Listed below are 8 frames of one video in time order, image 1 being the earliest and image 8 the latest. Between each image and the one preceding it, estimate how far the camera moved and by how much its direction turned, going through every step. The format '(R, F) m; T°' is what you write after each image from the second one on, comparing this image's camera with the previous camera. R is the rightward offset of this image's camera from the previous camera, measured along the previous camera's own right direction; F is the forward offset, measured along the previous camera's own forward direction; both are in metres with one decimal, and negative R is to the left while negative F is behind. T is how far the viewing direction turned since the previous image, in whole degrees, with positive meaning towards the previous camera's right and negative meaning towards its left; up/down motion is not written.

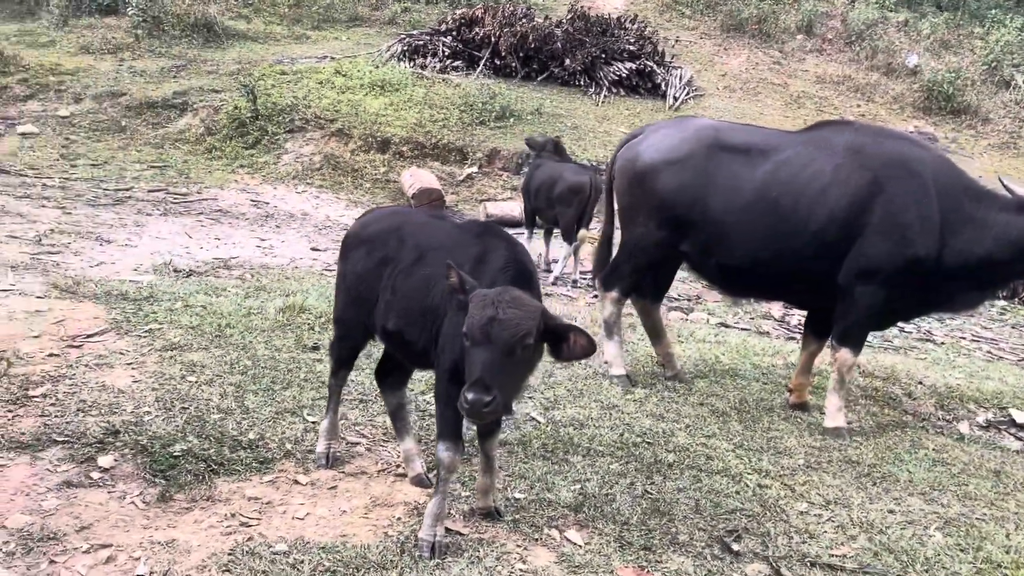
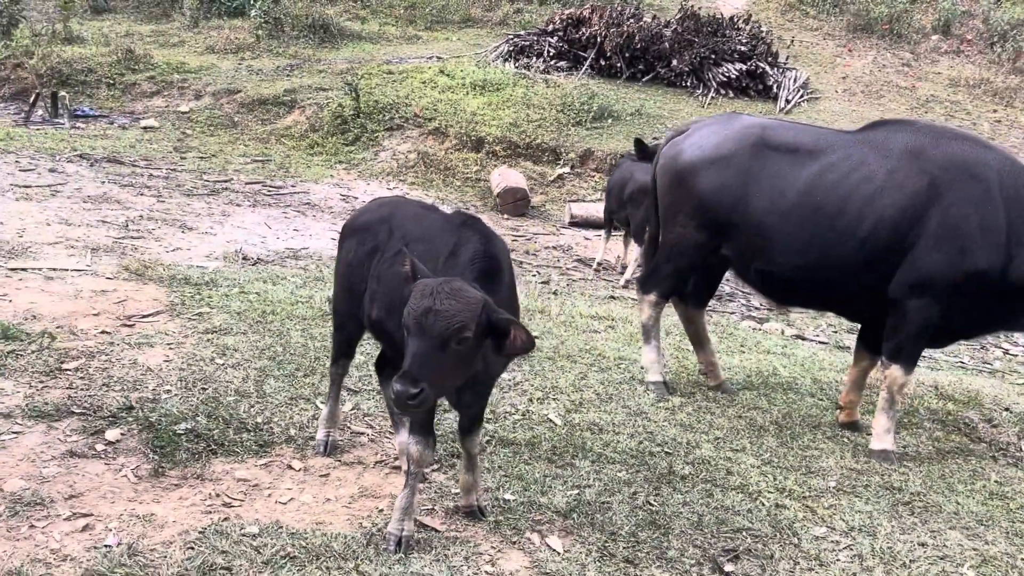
(+0.4, +0.1) m; -8°
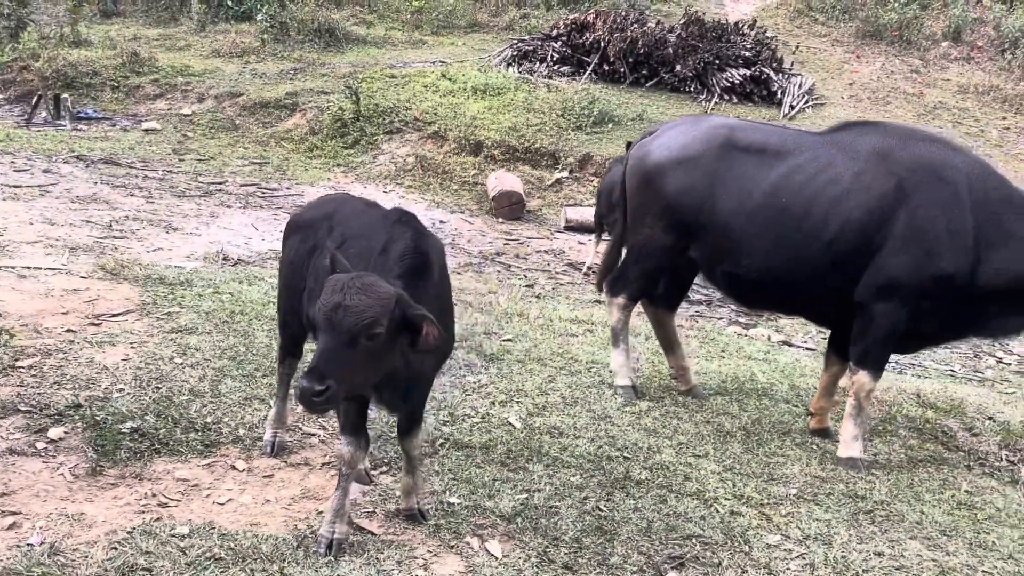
(+0.2, +0.1) m; -1°
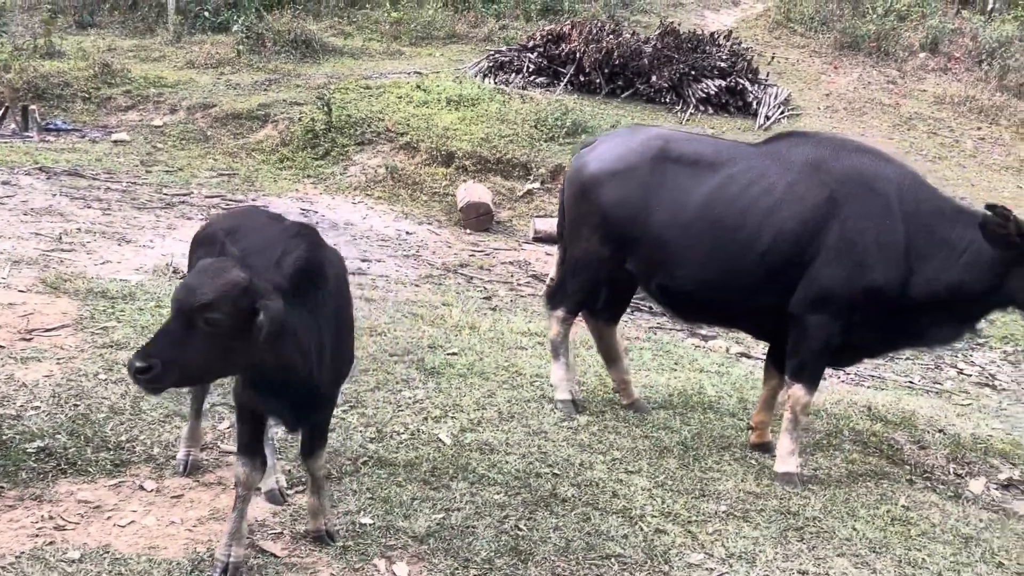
(+0.3, +0.1) m; +1°
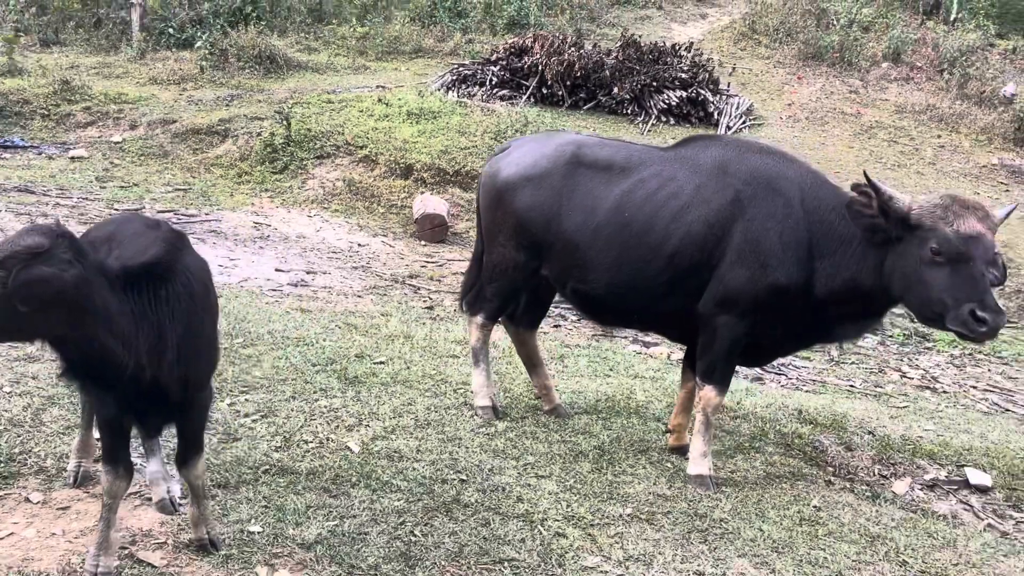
(+0.3, 0.0) m; +1°
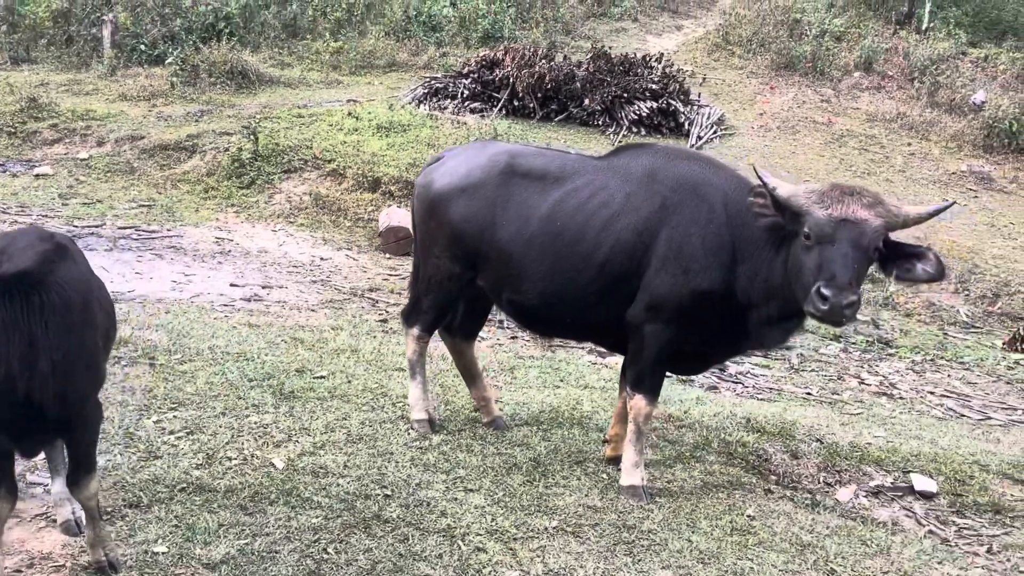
(+0.3, 0.0) m; +1°
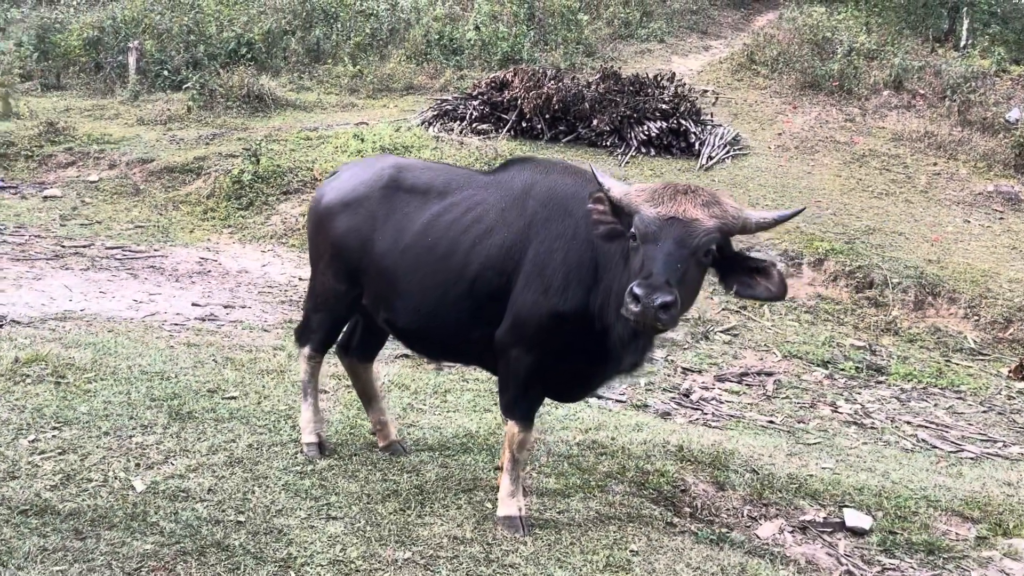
(+0.8, +0.2) m; -3°
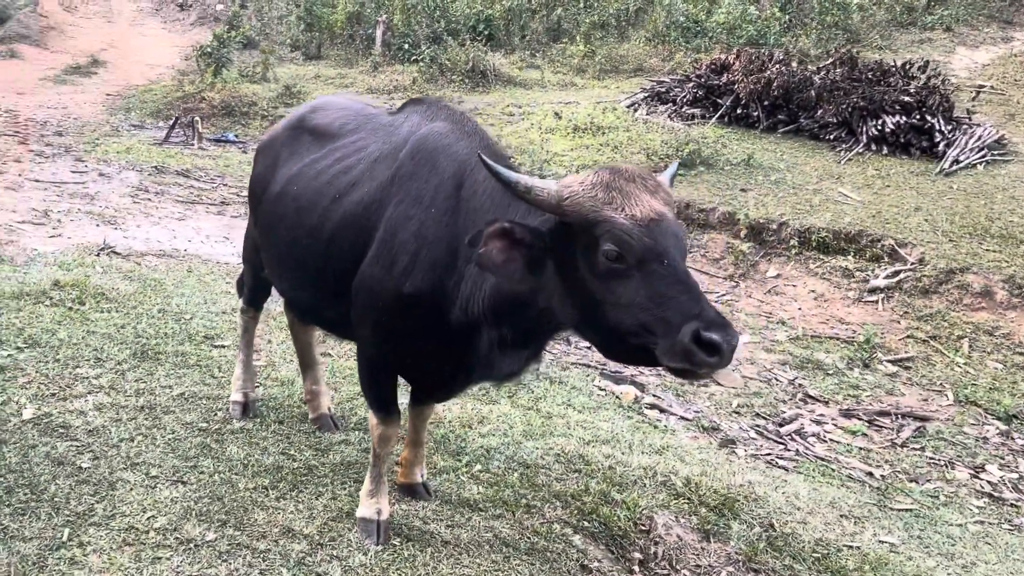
(+1.4, +0.8) m; -18°
